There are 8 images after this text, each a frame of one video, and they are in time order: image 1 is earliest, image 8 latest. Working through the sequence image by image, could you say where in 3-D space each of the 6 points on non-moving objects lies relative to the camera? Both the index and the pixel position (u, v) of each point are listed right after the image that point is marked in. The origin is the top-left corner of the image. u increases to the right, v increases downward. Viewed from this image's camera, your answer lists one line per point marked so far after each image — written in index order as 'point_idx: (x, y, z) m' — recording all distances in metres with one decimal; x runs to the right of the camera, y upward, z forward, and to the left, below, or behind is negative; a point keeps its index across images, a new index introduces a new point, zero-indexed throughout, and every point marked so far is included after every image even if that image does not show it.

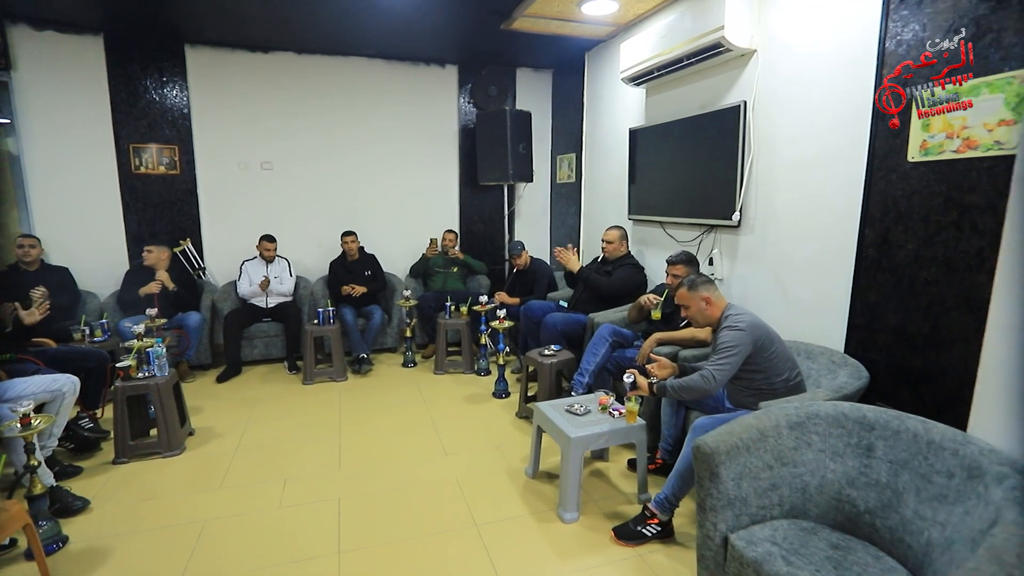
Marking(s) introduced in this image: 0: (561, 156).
0: (+0.5, +1.3, +5.2) m
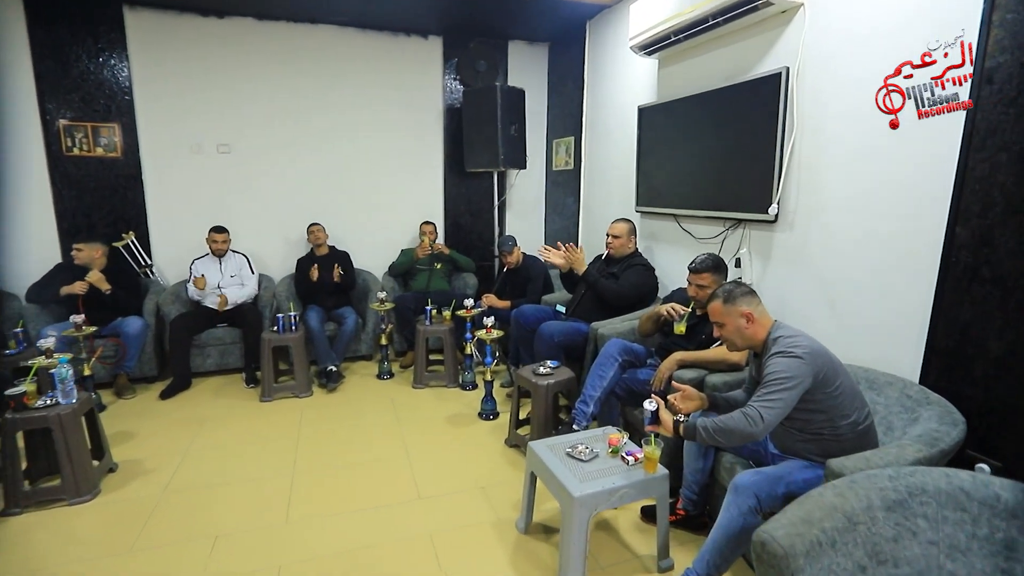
0: (+0.4, +1.3, +4.7) m
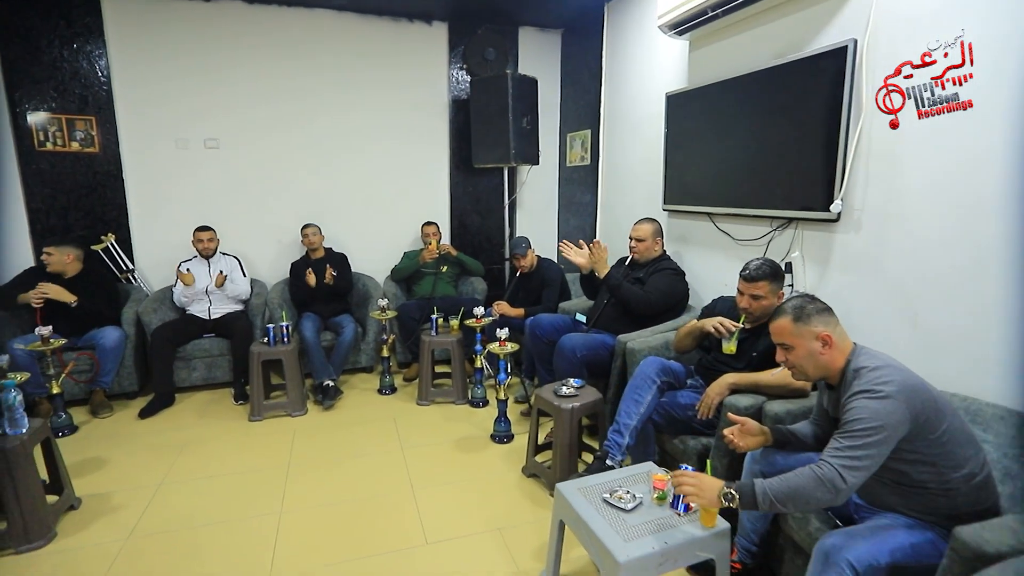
0: (+0.5, +1.3, +4.3) m
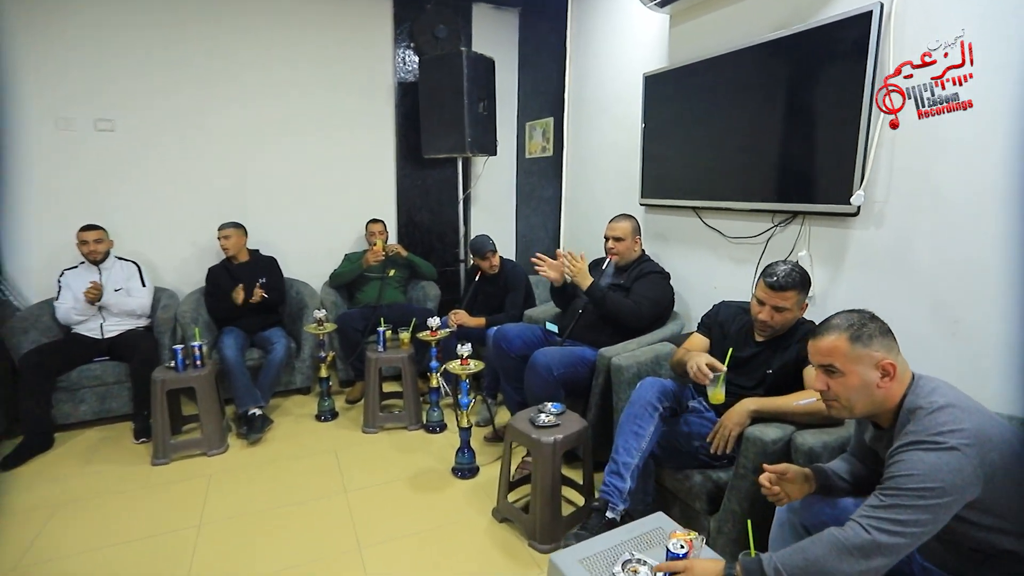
0: (+0.1, +1.3, +3.9) m
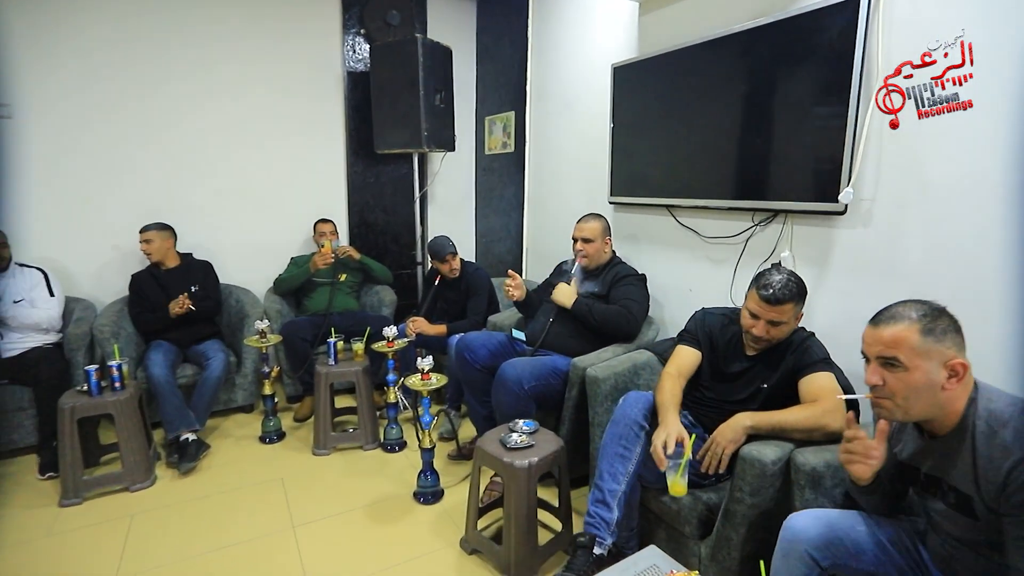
0: (-0.2, +1.2, +3.8) m
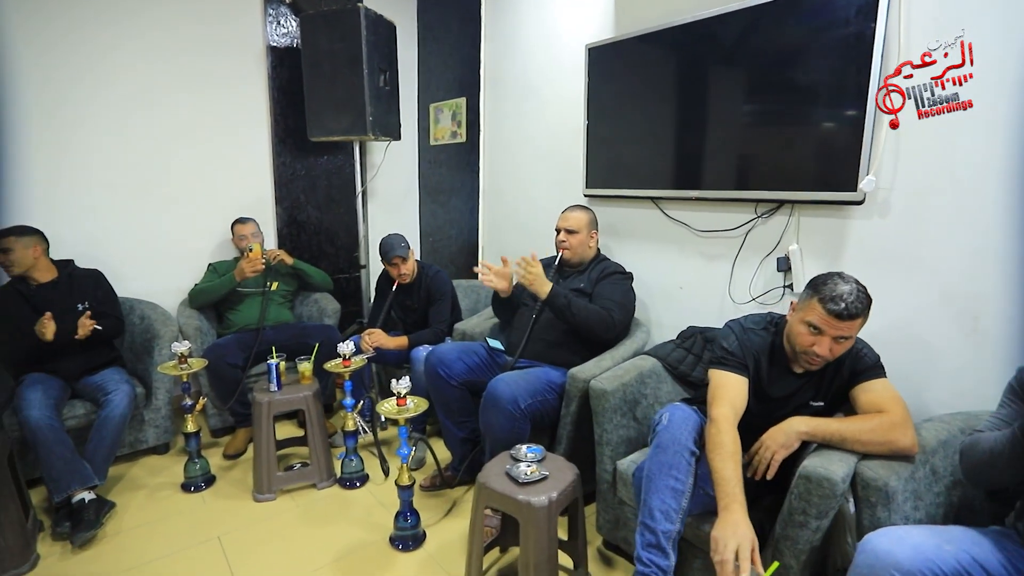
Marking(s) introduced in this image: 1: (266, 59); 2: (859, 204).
0: (-0.5, +1.2, +3.4) m
1: (-1.4, +1.3, +3.0) m
2: (+1.2, +0.3, +1.7) m
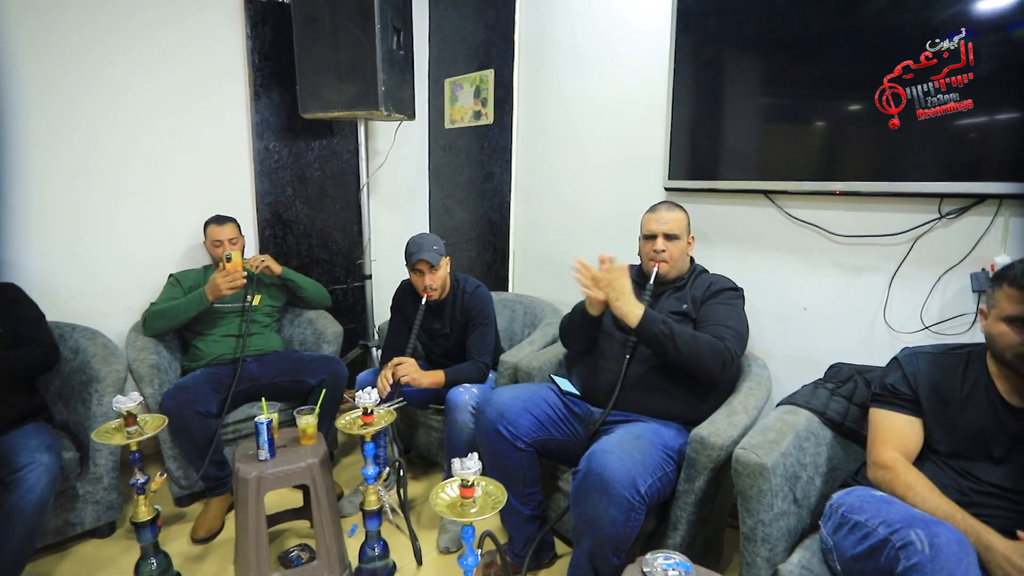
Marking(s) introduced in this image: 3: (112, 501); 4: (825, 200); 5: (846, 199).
0: (-0.3, +1.1, +2.8) m
1: (-1.2, +1.3, +2.3) m
2: (+1.4, +0.2, +1.2) m
3: (-1.4, -0.7, +1.8) m
4: (+1.0, +0.3, +1.7) m
5: (+1.0, +0.3, +1.6) m
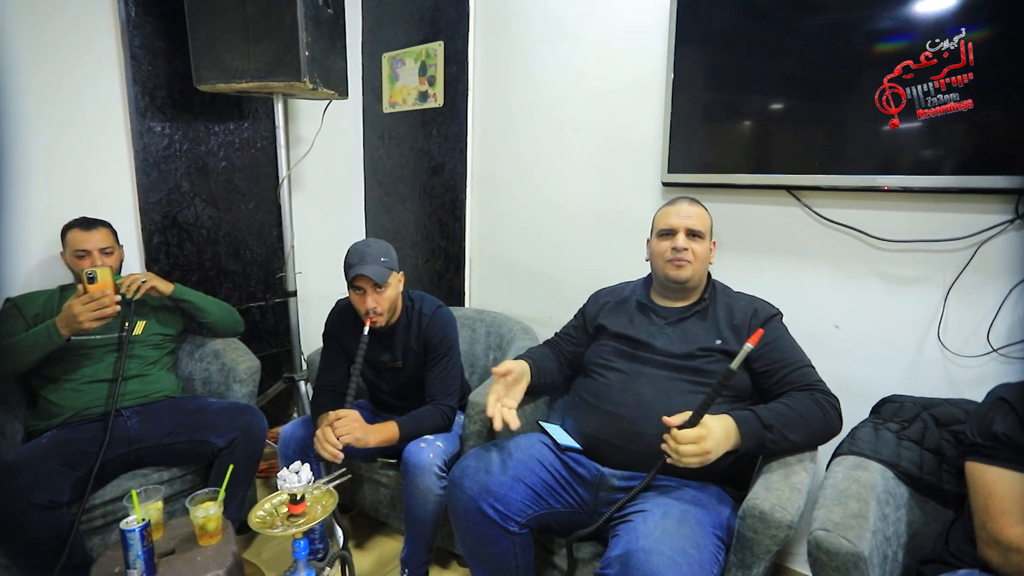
0: (-0.5, +1.1, +2.4) m
1: (-1.4, +1.2, +1.8) m
2: (+1.4, +0.2, +1.0) m
3: (-1.4, -0.8, +1.2) m
4: (+1.0, +0.2, +1.4) m
5: (+1.0, +0.2, +1.3) m
